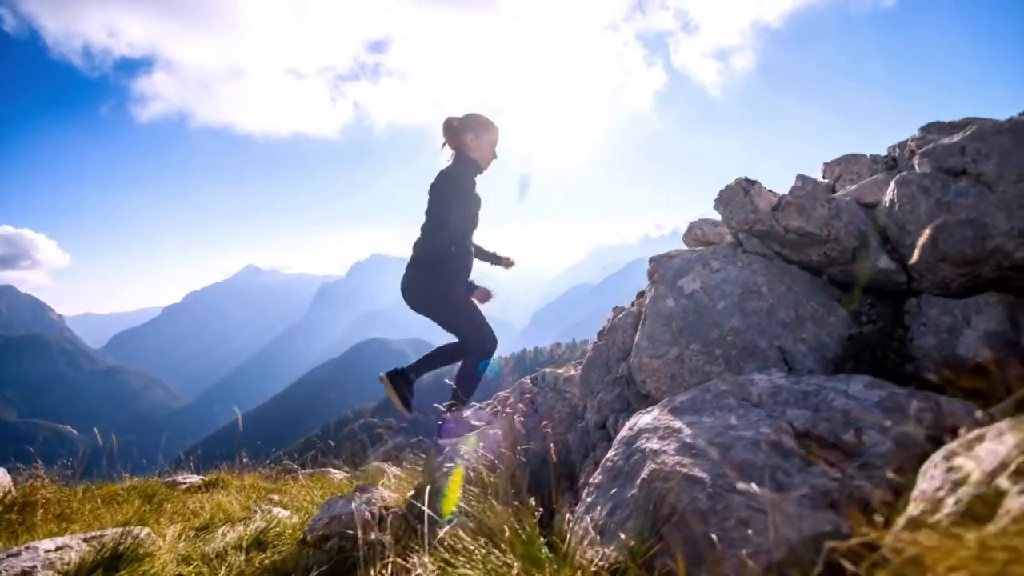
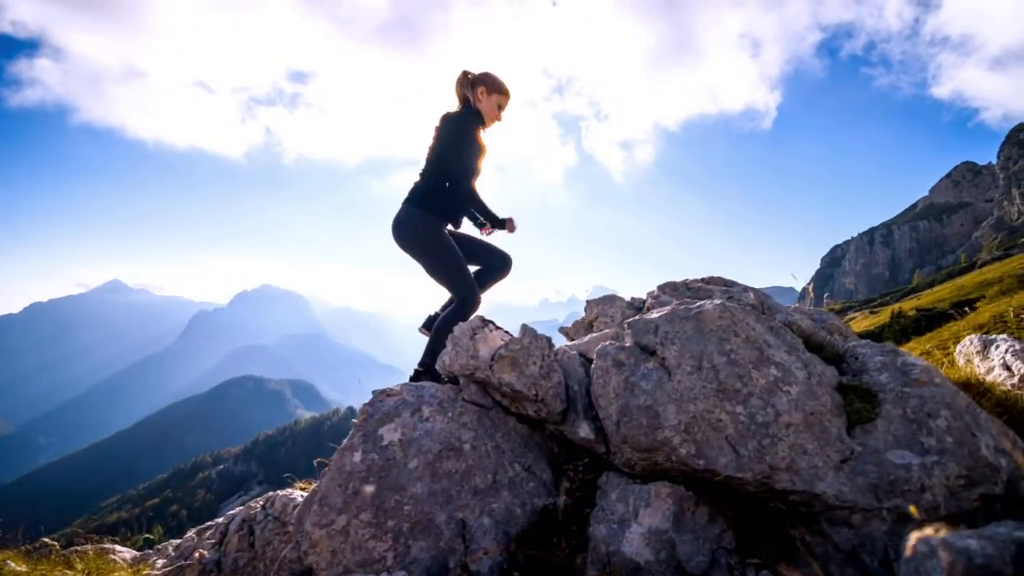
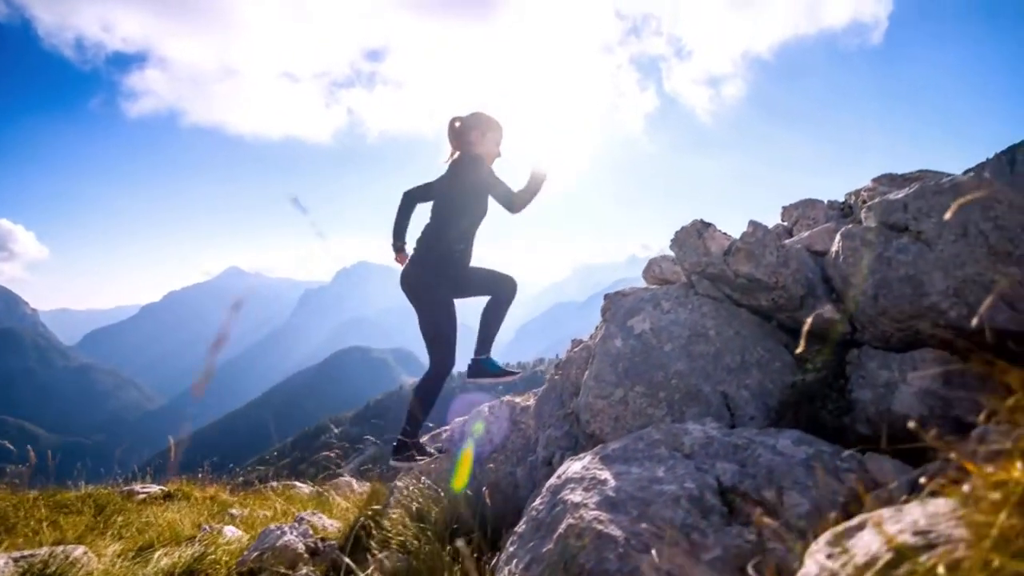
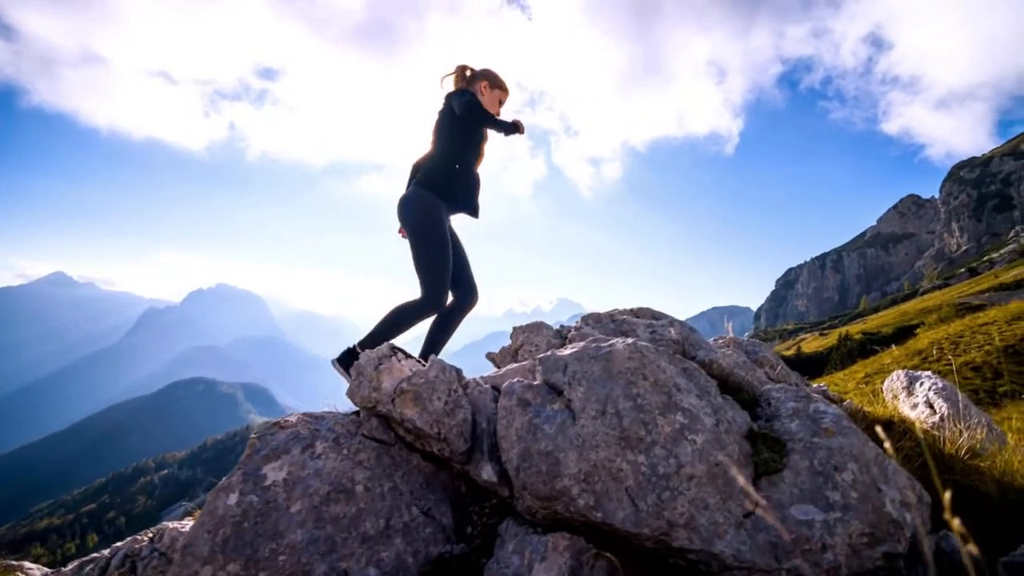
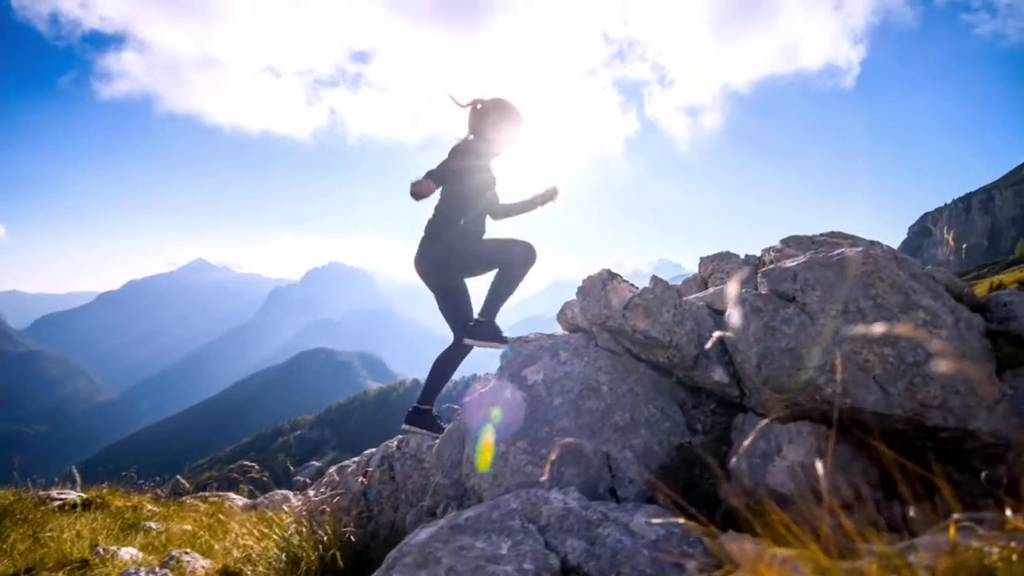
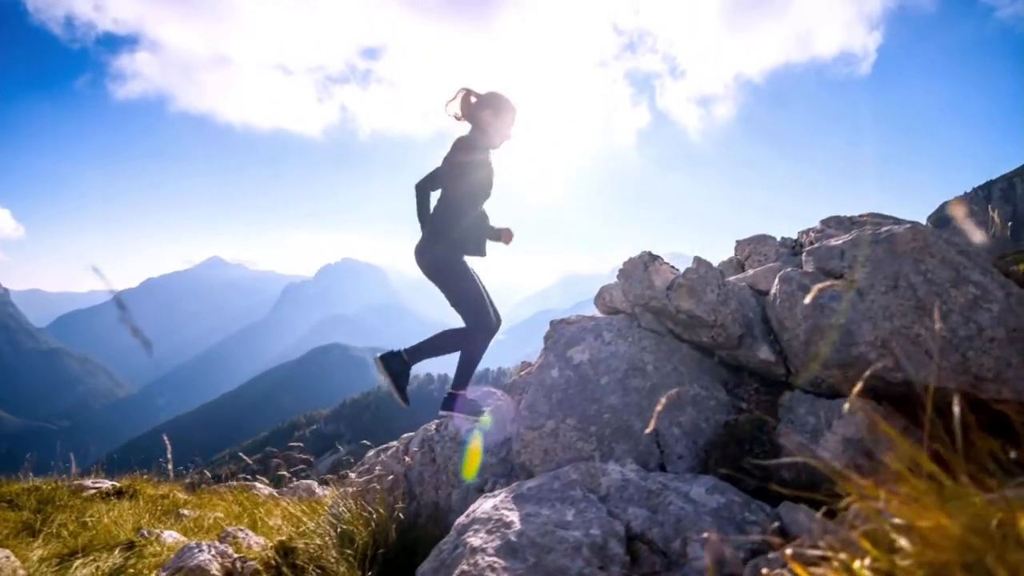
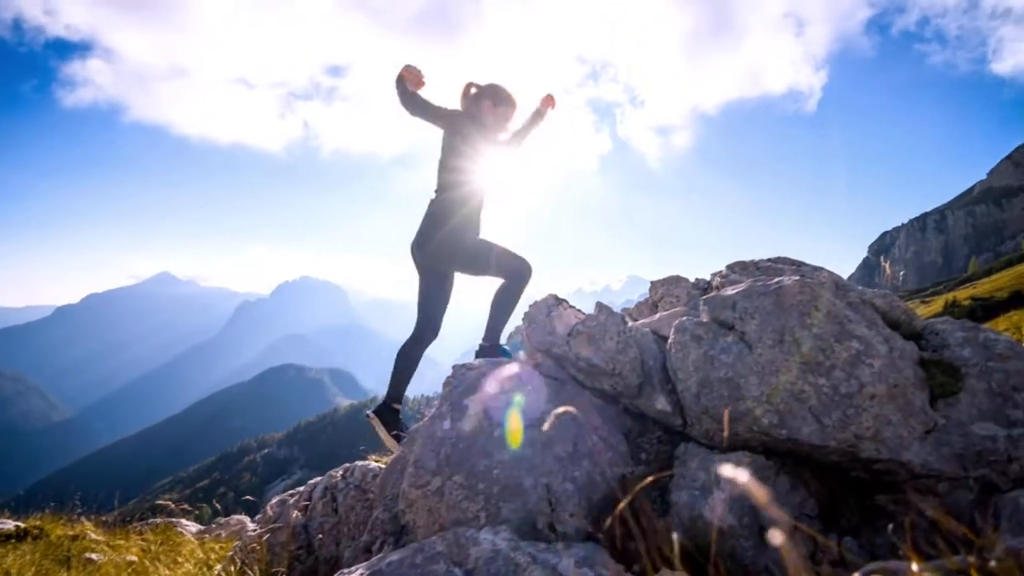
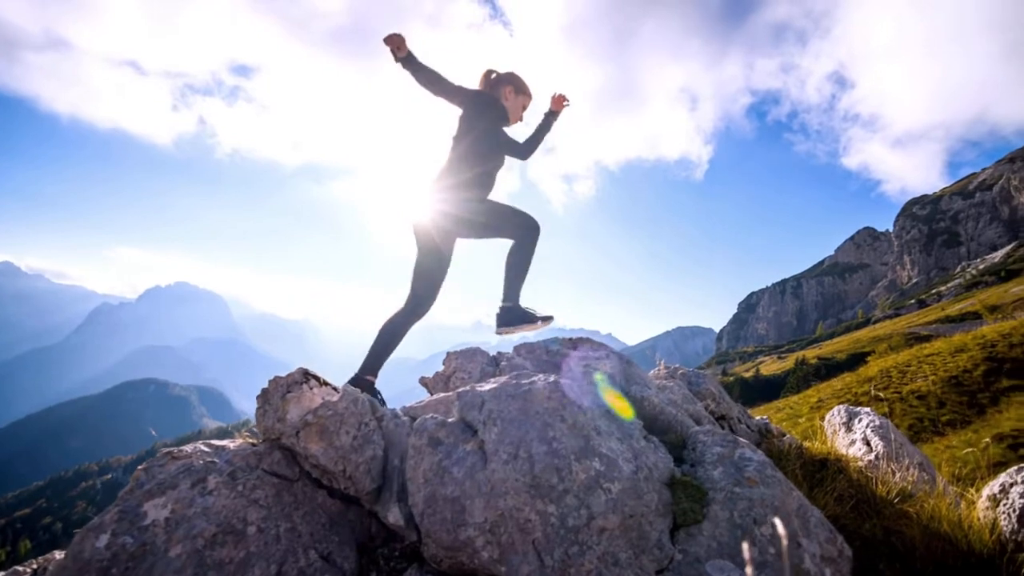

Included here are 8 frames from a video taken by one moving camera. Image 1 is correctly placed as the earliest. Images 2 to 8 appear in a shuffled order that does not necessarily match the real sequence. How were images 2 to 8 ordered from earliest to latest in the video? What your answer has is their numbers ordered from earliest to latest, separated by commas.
3, 6, 5, 7, 2, 4, 8
